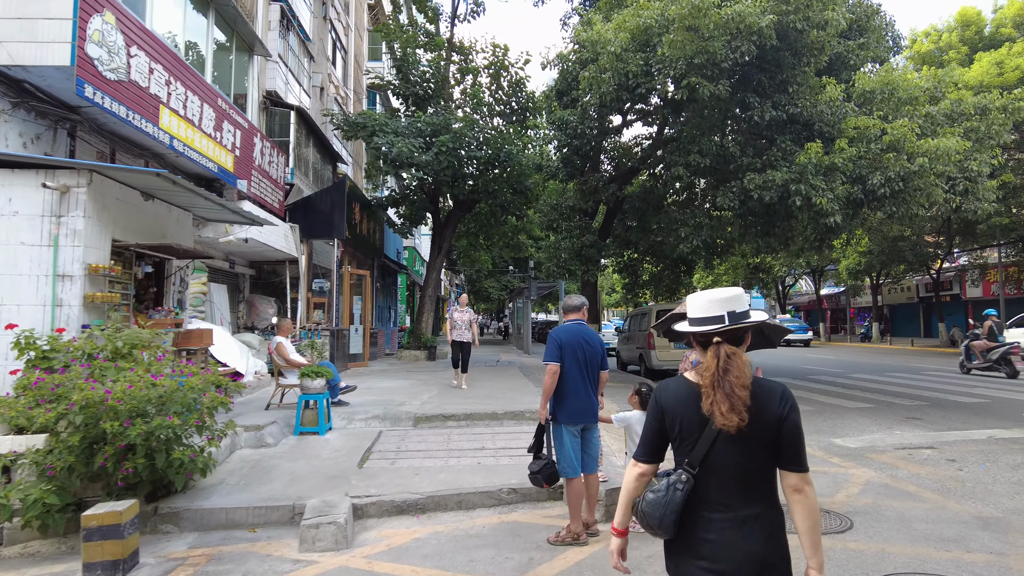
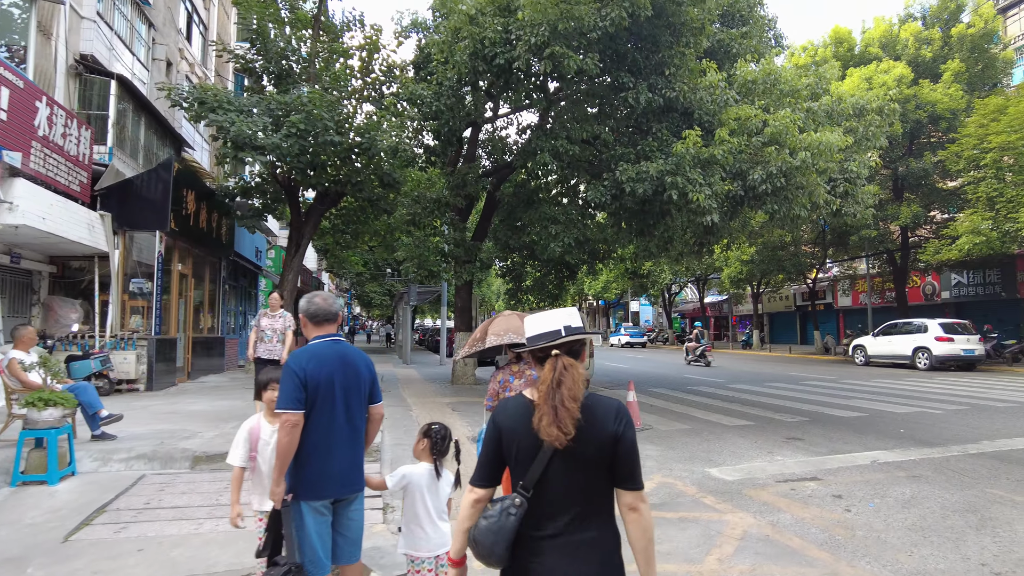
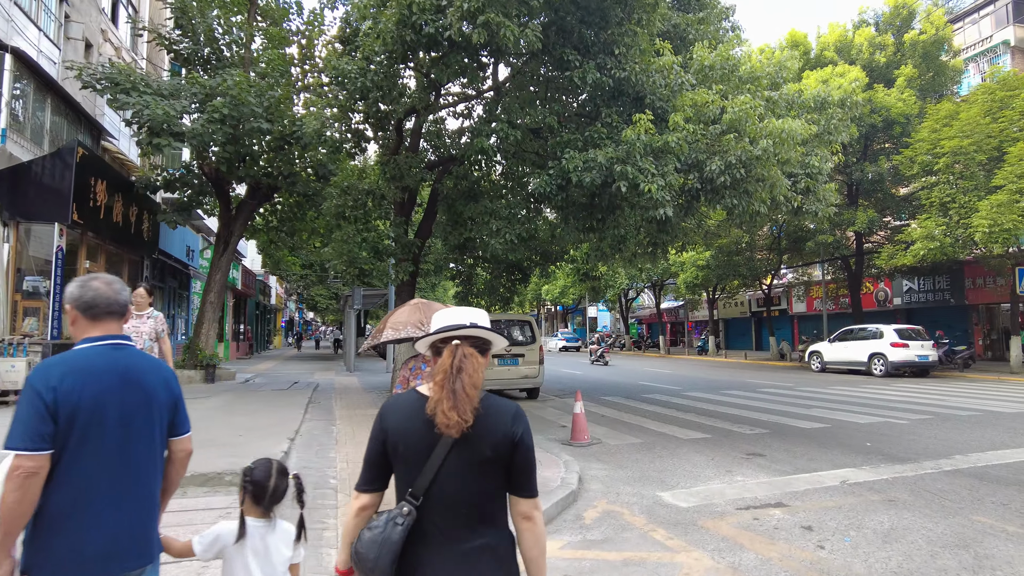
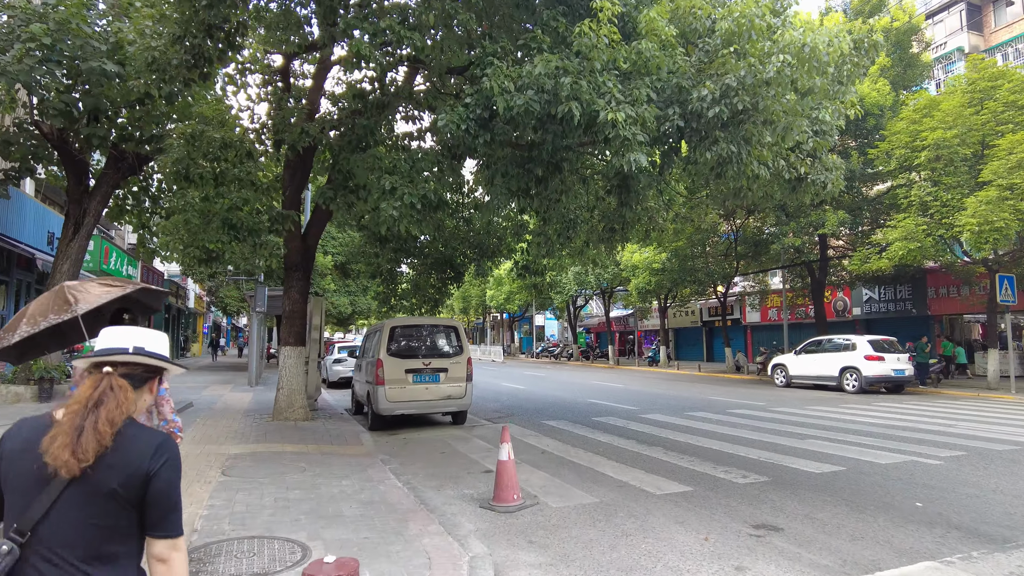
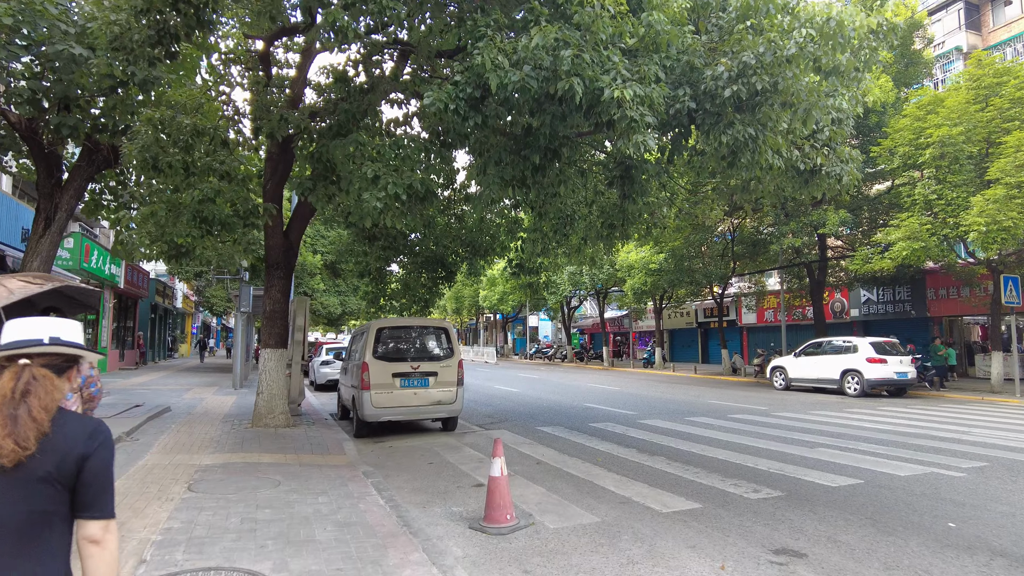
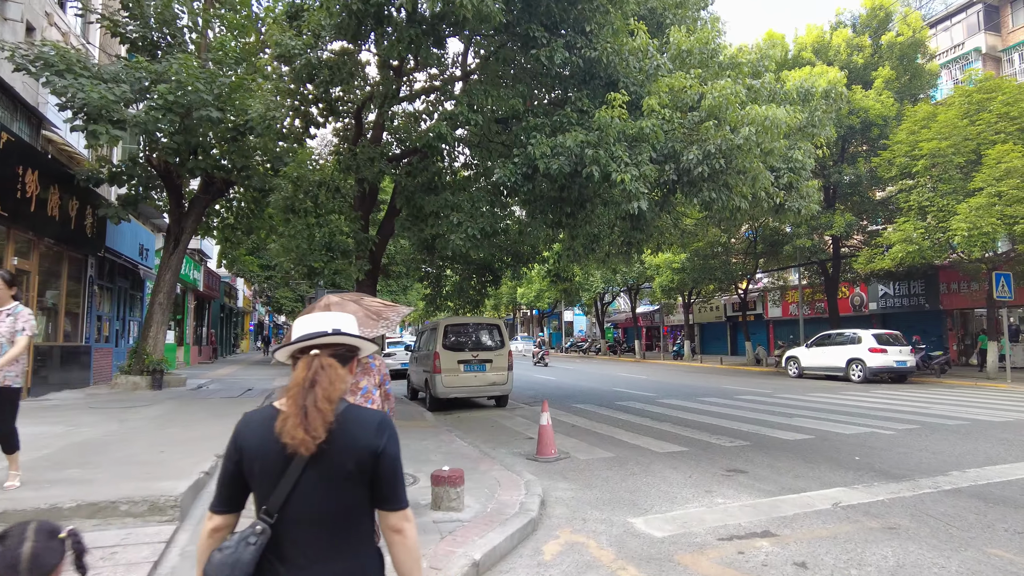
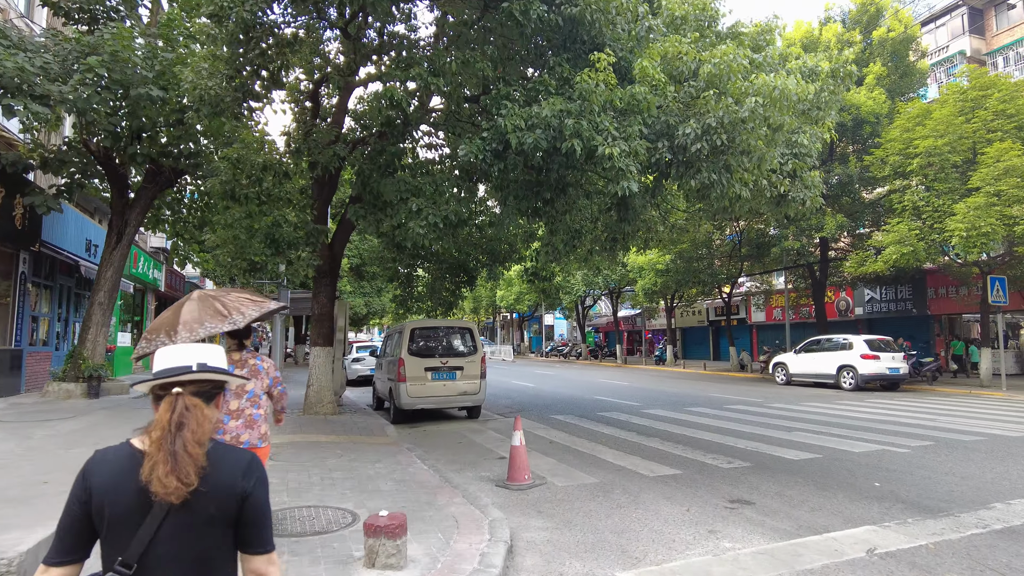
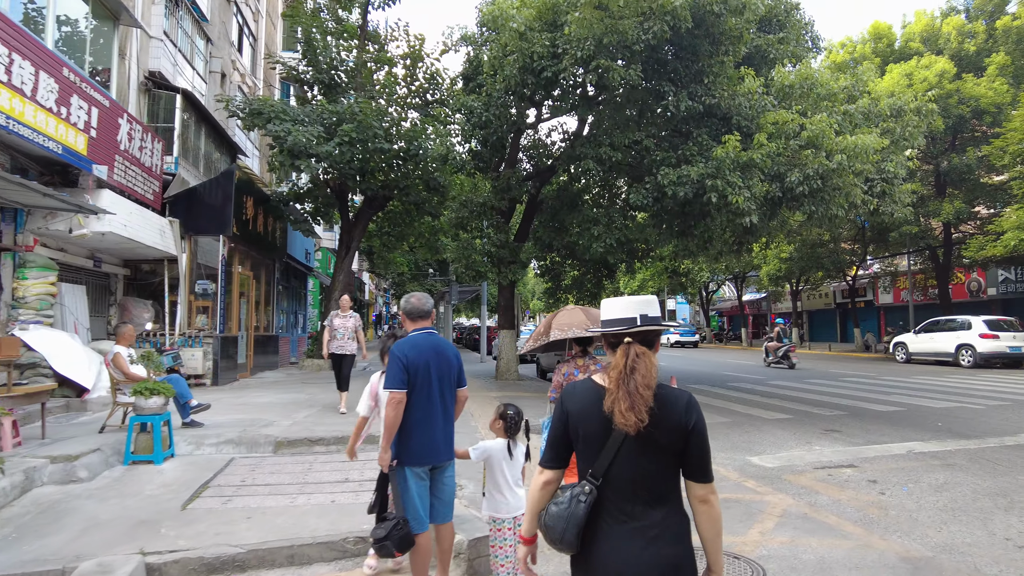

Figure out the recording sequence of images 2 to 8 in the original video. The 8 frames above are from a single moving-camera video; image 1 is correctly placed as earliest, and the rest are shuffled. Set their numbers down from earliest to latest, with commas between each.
8, 2, 3, 6, 7, 4, 5
